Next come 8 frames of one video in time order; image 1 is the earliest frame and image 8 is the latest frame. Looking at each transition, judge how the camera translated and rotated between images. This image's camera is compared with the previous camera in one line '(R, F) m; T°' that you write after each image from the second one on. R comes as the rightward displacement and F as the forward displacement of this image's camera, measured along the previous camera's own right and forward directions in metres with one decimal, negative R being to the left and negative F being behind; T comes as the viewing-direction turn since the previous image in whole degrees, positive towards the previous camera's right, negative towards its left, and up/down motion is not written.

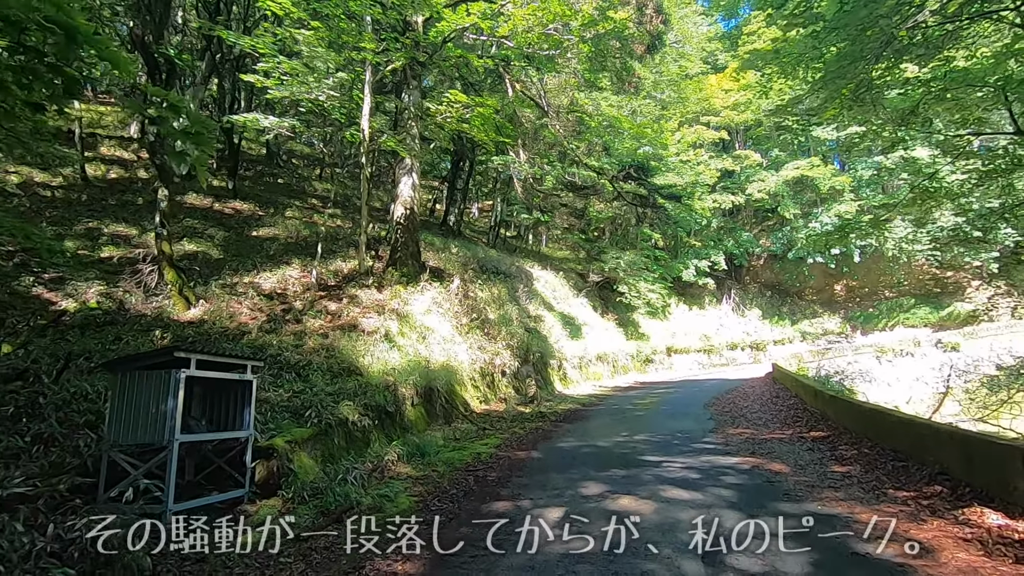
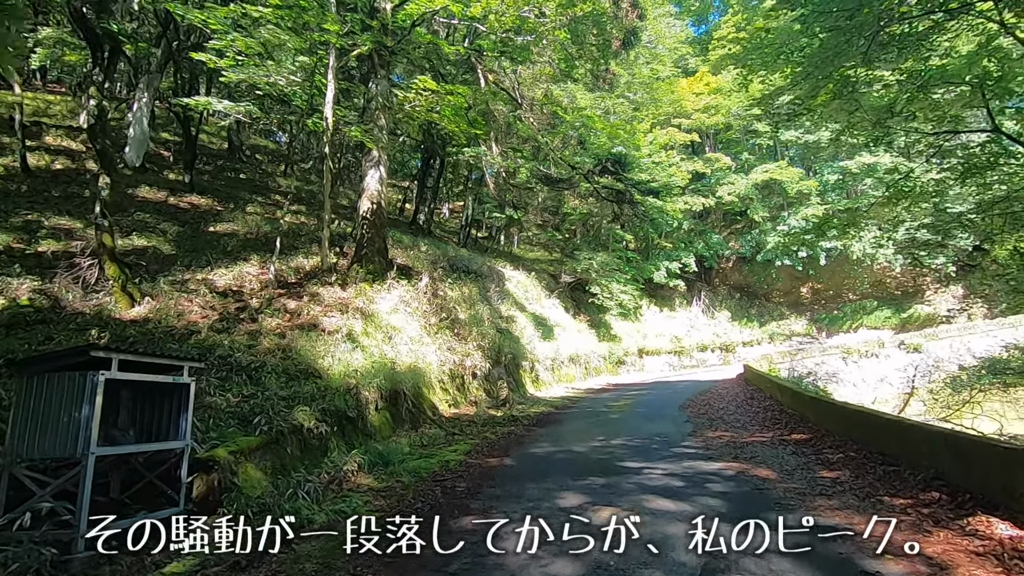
(0.0, +0.4) m; +3°
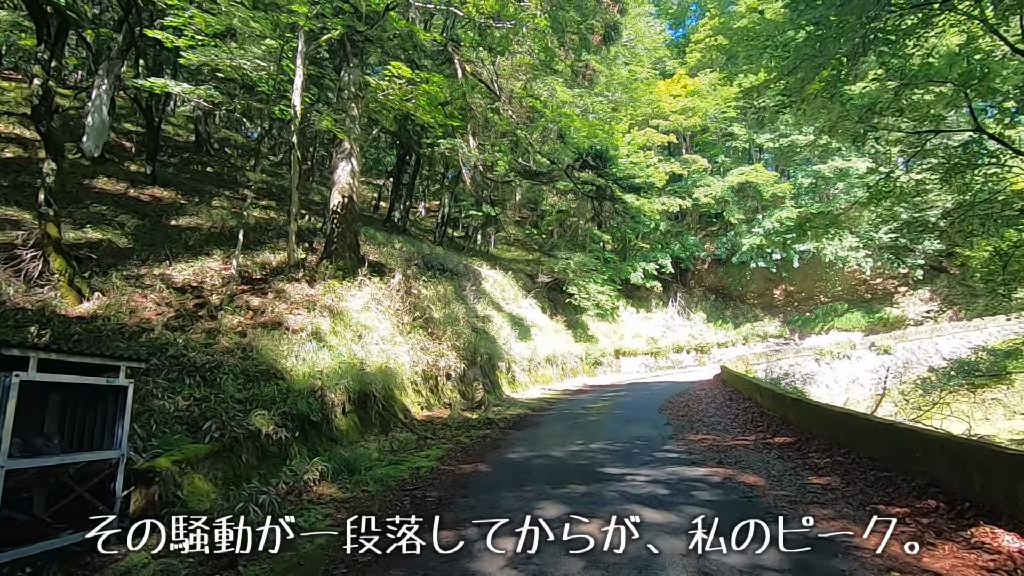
(0.0, +0.3) m; +3°
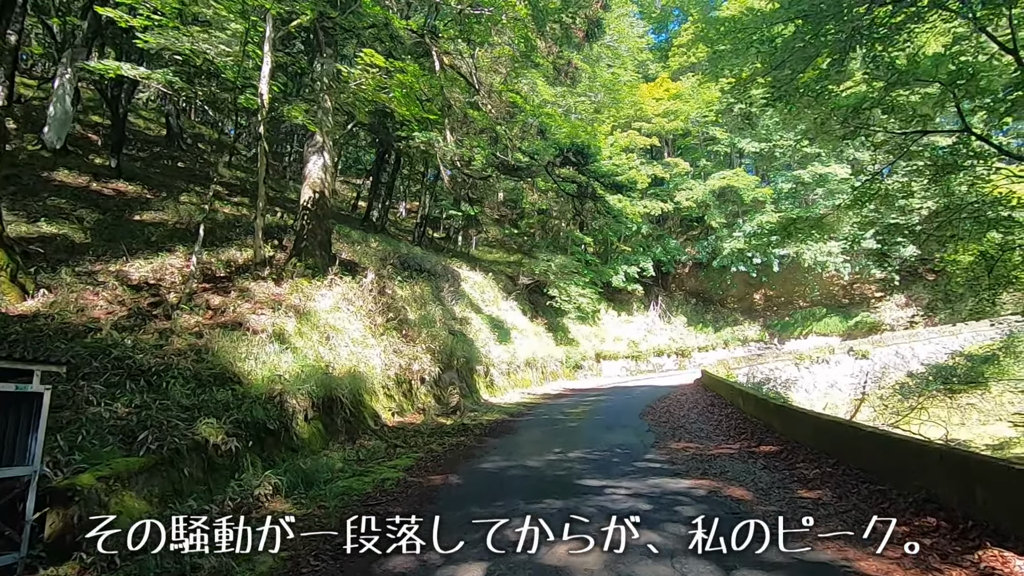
(+0.1, +0.4) m; +2°
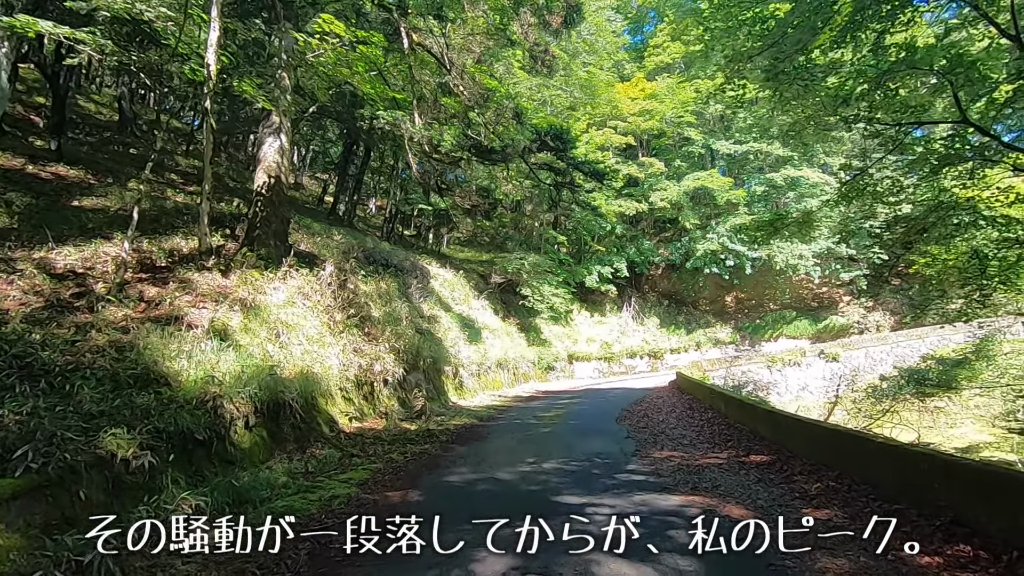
(0.0, +0.6) m; +3°
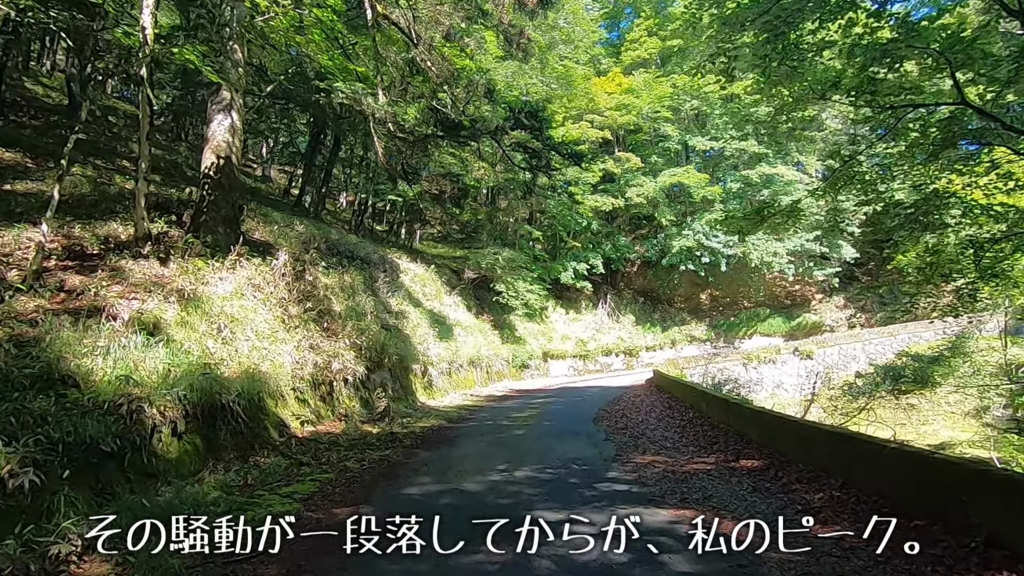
(+0.1, +0.6) m; +3°
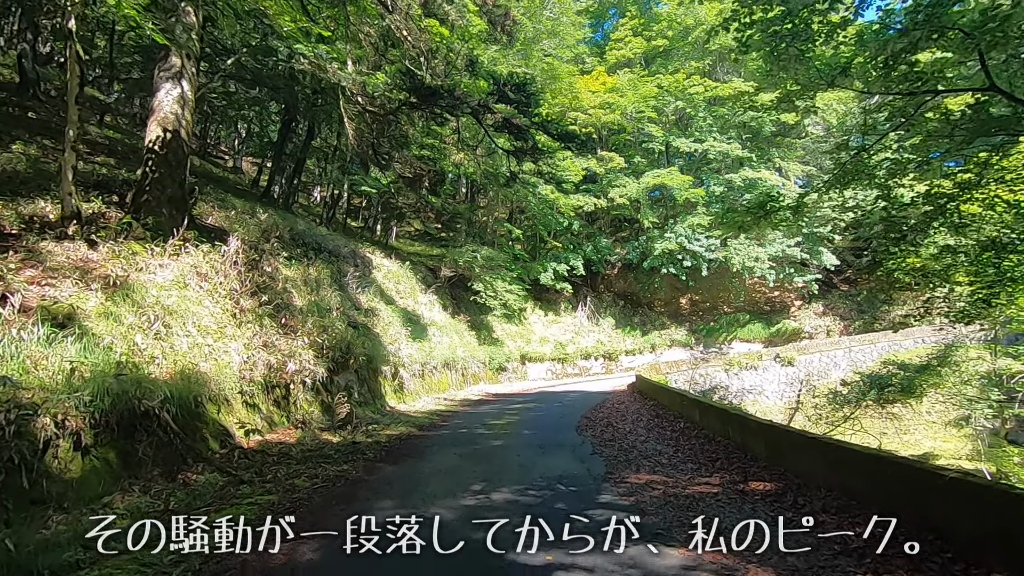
(0.0, +0.8) m; +2°
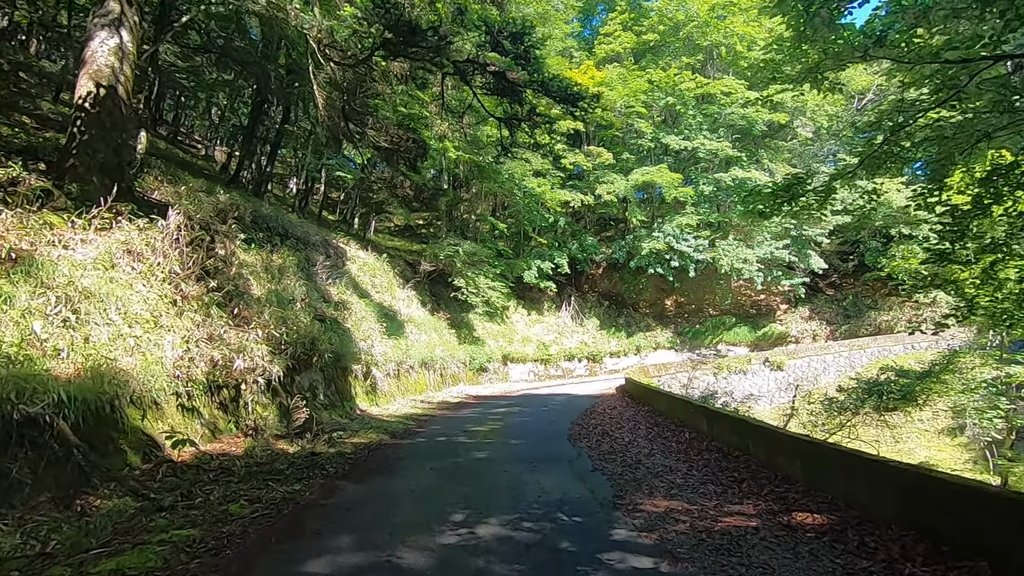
(-0.1, +0.9) m; +2°
